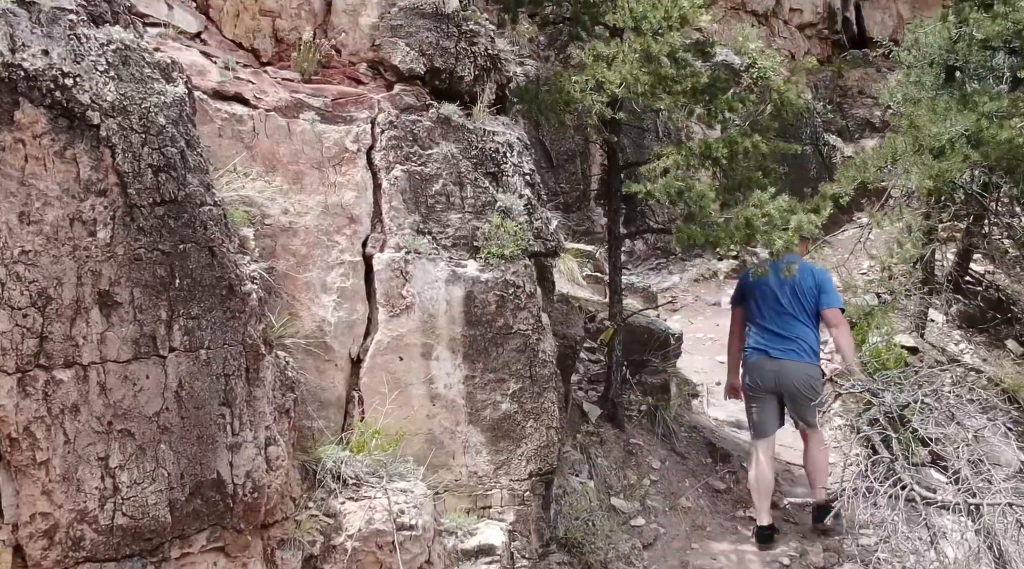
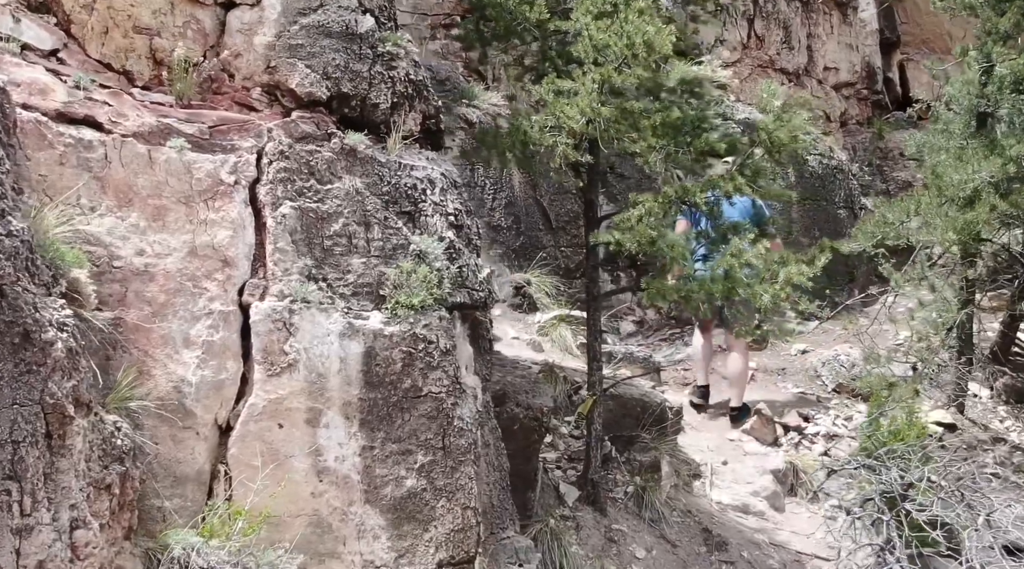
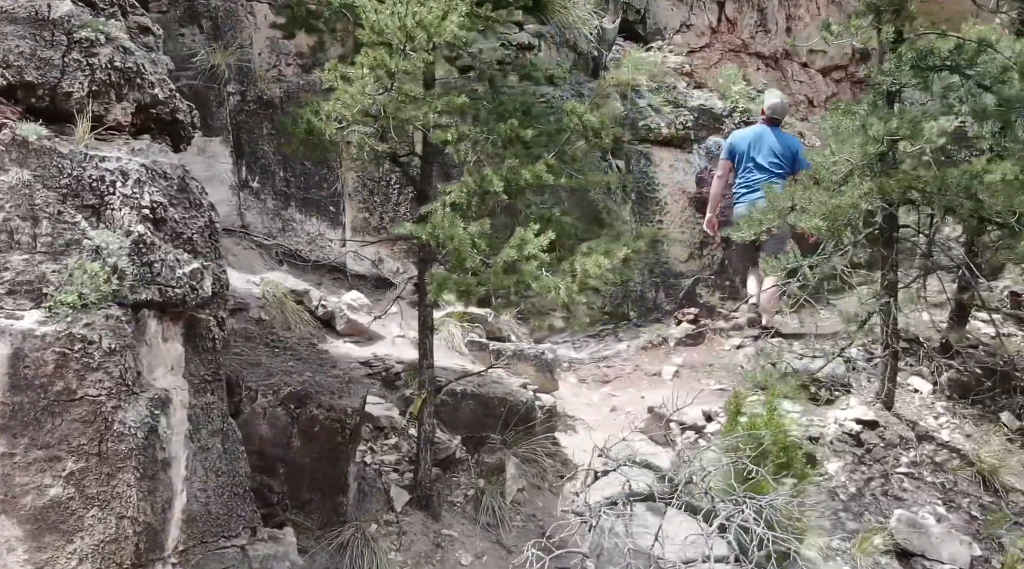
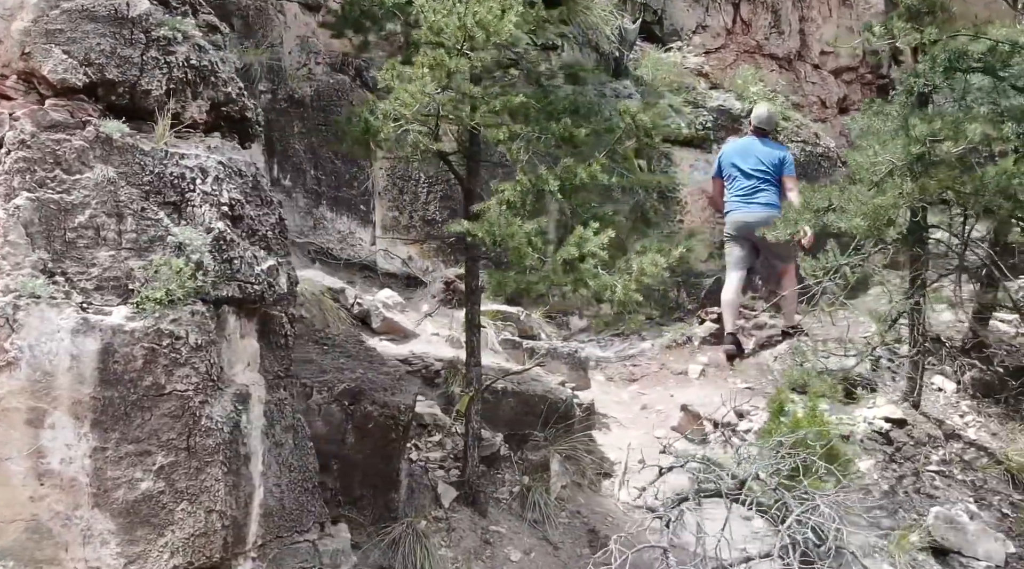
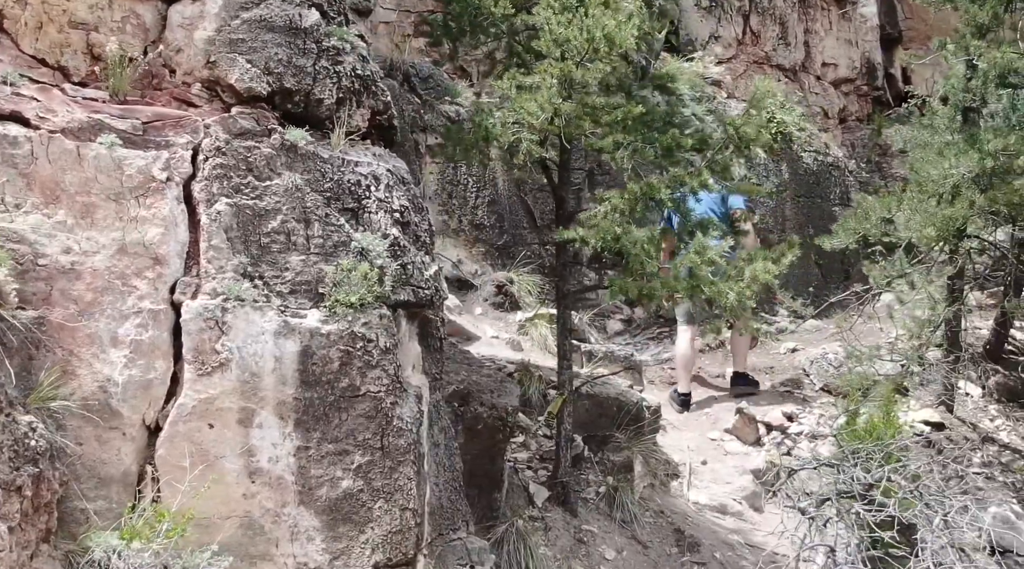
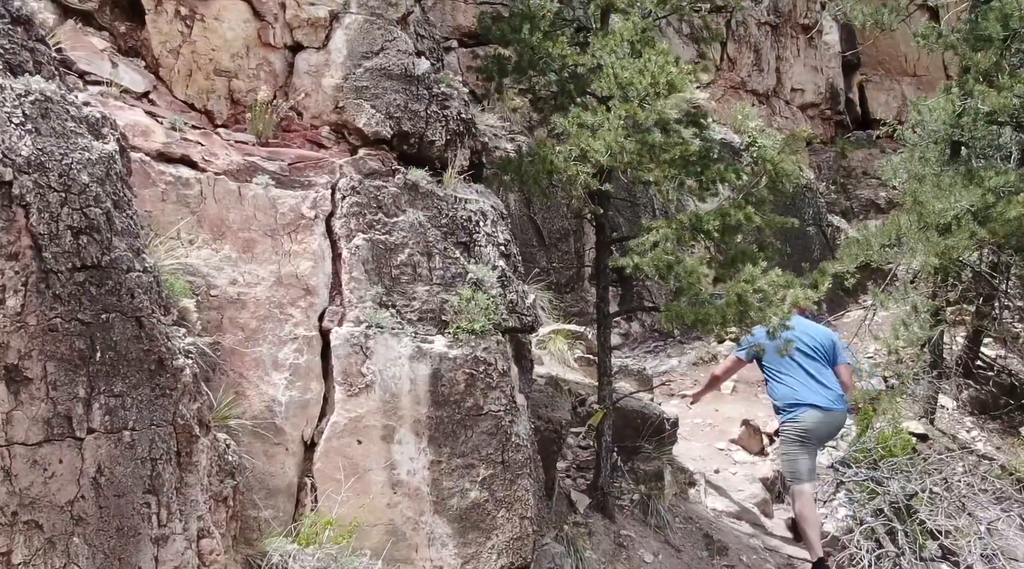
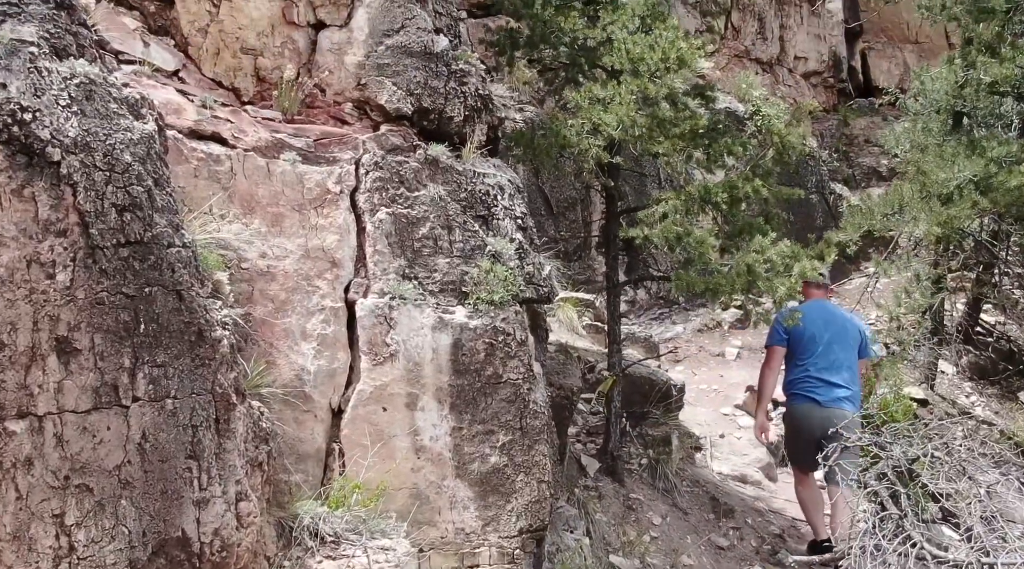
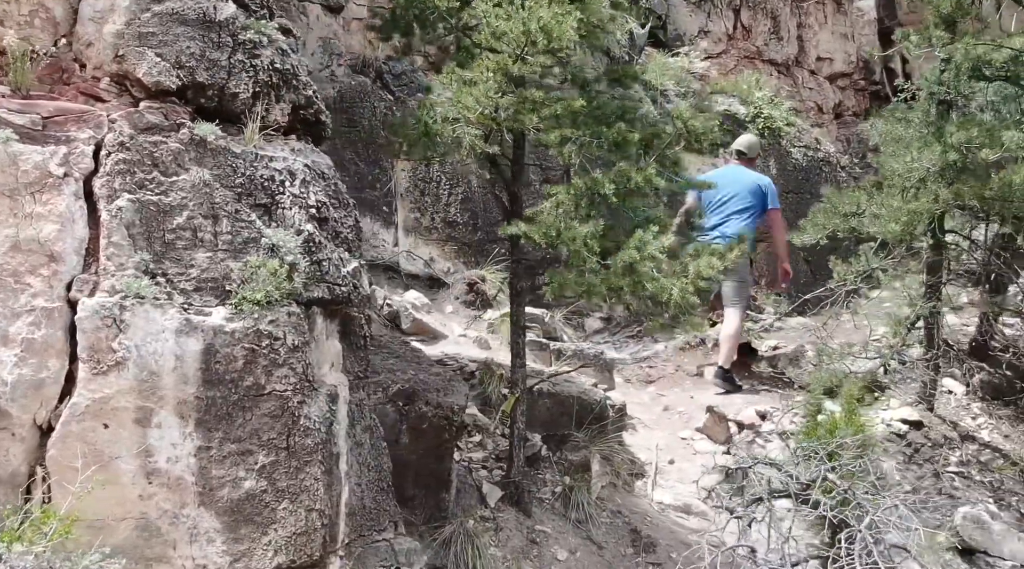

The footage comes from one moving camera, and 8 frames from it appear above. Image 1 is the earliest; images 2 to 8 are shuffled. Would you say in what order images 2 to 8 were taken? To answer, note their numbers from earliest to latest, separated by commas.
7, 6, 2, 5, 8, 4, 3
